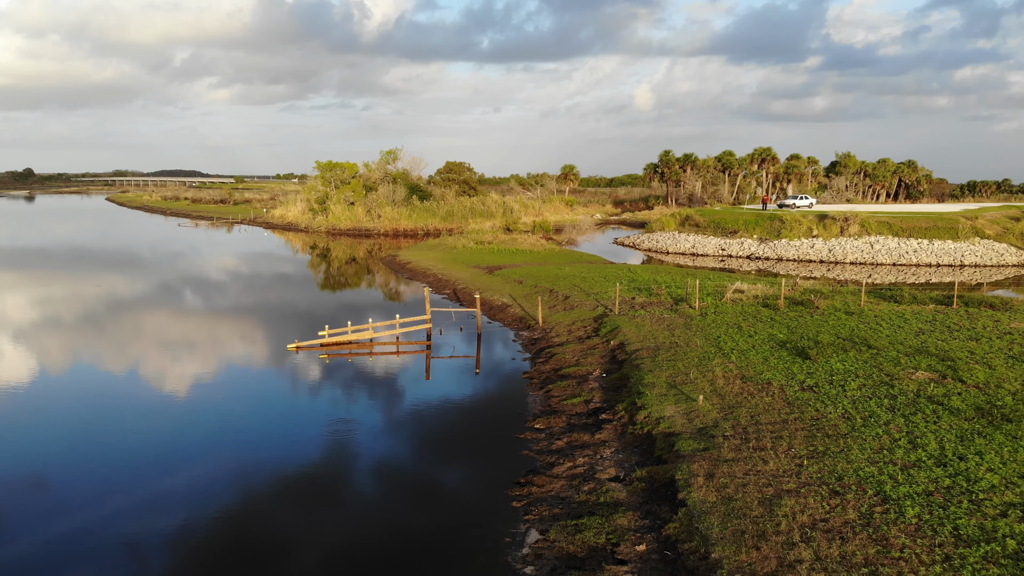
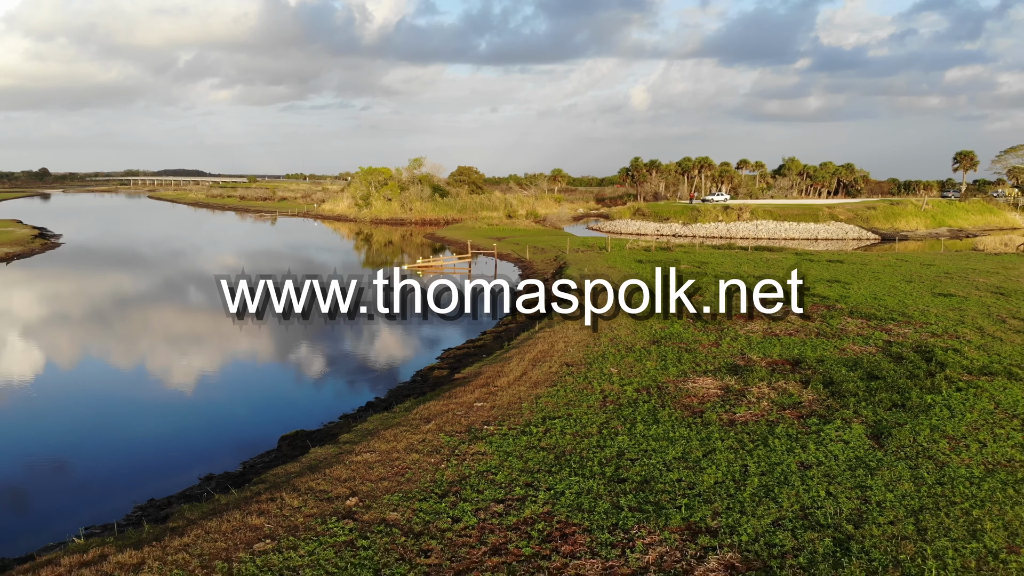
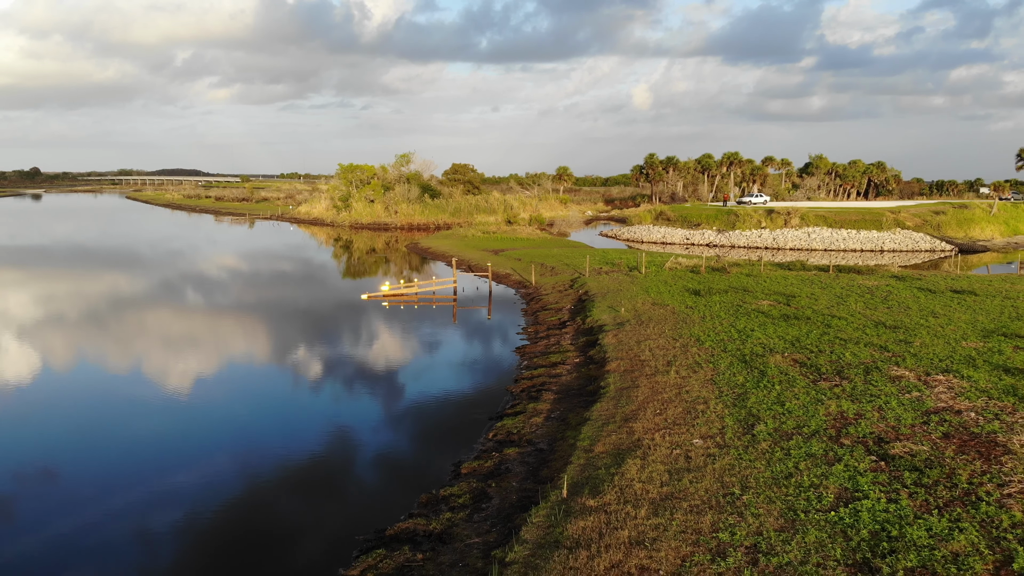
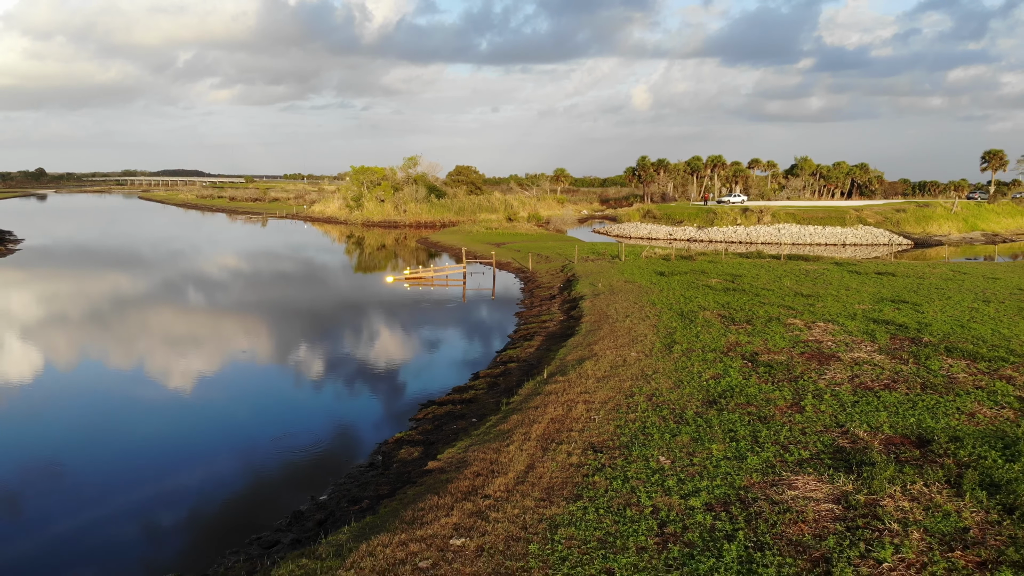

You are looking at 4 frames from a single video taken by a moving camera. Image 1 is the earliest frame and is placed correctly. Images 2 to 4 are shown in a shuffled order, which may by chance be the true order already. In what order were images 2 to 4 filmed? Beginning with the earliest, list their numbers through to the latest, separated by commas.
3, 4, 2
